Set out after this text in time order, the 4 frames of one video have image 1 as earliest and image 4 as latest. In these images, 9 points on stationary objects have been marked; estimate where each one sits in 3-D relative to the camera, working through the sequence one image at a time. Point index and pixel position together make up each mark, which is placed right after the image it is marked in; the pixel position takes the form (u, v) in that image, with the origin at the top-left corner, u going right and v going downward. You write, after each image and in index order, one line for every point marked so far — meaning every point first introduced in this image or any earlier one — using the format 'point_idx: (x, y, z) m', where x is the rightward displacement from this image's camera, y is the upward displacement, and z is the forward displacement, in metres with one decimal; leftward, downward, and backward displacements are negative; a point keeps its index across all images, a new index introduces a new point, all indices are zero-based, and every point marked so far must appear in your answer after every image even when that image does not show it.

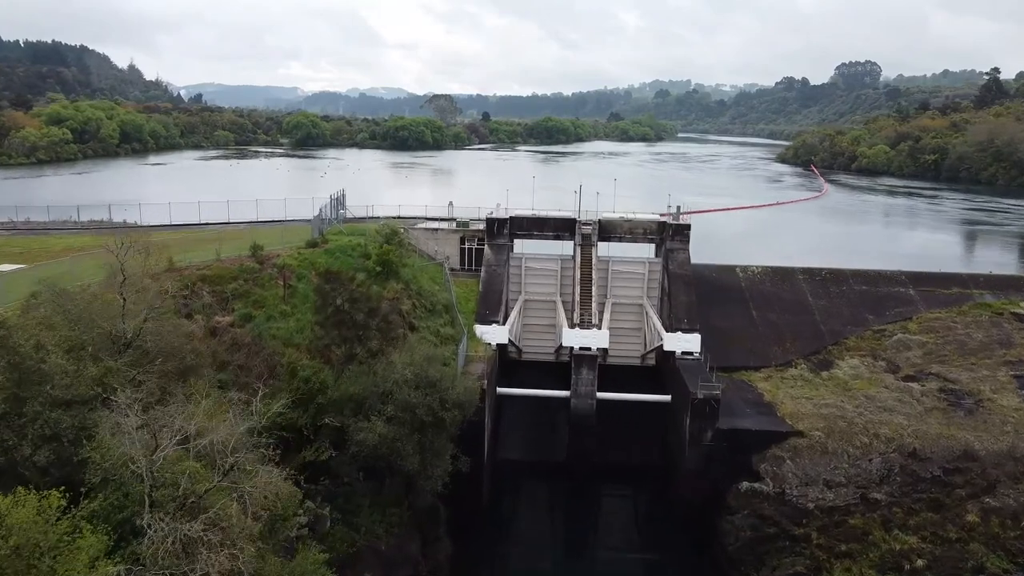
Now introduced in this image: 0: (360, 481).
0: (-3.5, -4.5, +19.0) m
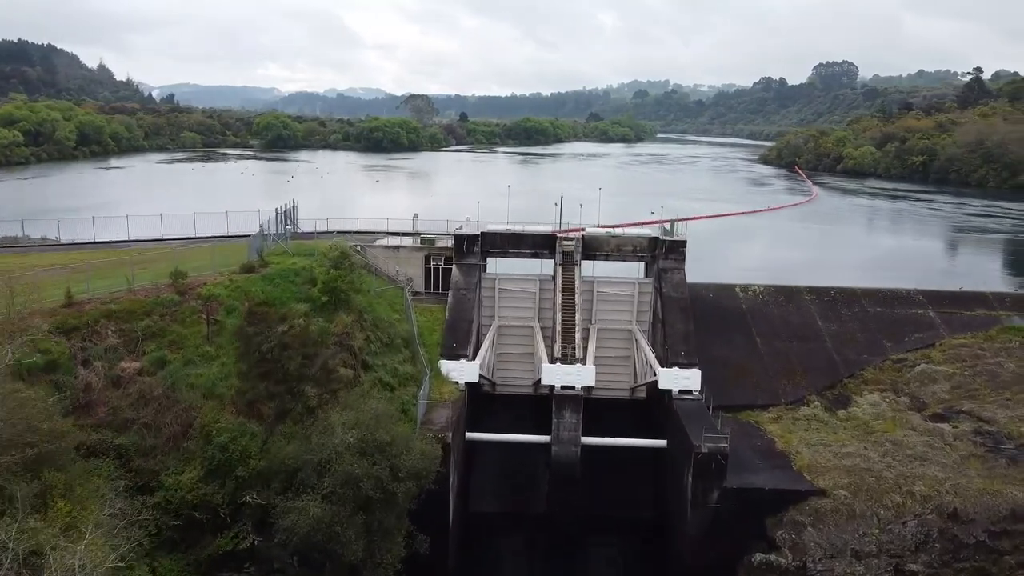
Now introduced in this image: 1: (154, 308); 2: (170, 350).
0: (-4.1, -5.3, +15.3) m
1: (-8.6, -0.5, +19.4) m
2: (-7.9, -1.4, +18.5) m
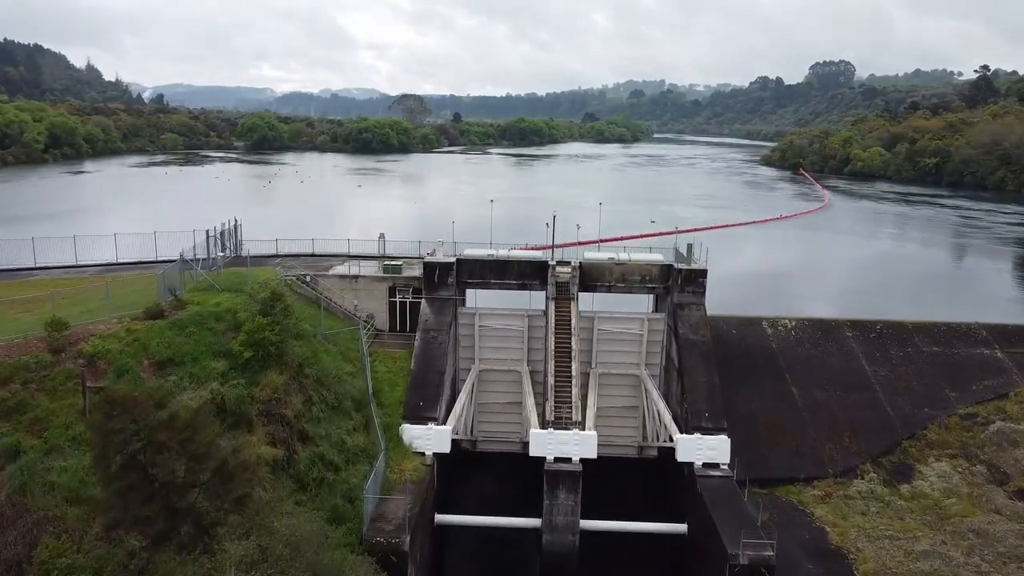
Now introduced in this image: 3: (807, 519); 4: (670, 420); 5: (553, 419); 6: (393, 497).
0: (-4.5, -6.4, +10.6) m
1: (-9.0, -1.6, +14.7) m
2: (-8.3, -2.5, +13.8) m
3: (+6.4, -5.0, +17.5) m
4: (+3.8, -3.1, +19.3) m
5: (+1.0, -3.1, +19.2) m
6: (-2.4, -4.2, +16.1) m
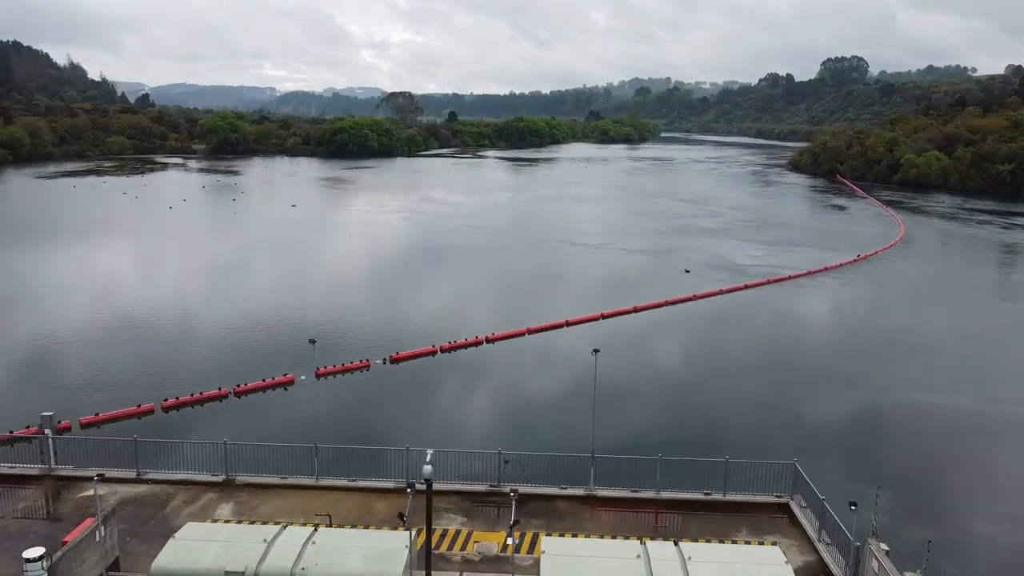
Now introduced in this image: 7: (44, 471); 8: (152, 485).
0: (-6.3, -9.7, -4.6) m
1: (-10.8, -4.9, -0.6) m
2: (-10.1, -5.8, -1.4) m
3: (+4.6, -8.2, +2.2) m
4: (+2.0, -6.4, +4.0) m
5: (-0.8, -6.4, +3.9) m
6: (-4.1, -7.5, +0.9) m
7: (-5.8, -2.1, +9.9) m
8: (-4.3, -2.1, +9.4) m
